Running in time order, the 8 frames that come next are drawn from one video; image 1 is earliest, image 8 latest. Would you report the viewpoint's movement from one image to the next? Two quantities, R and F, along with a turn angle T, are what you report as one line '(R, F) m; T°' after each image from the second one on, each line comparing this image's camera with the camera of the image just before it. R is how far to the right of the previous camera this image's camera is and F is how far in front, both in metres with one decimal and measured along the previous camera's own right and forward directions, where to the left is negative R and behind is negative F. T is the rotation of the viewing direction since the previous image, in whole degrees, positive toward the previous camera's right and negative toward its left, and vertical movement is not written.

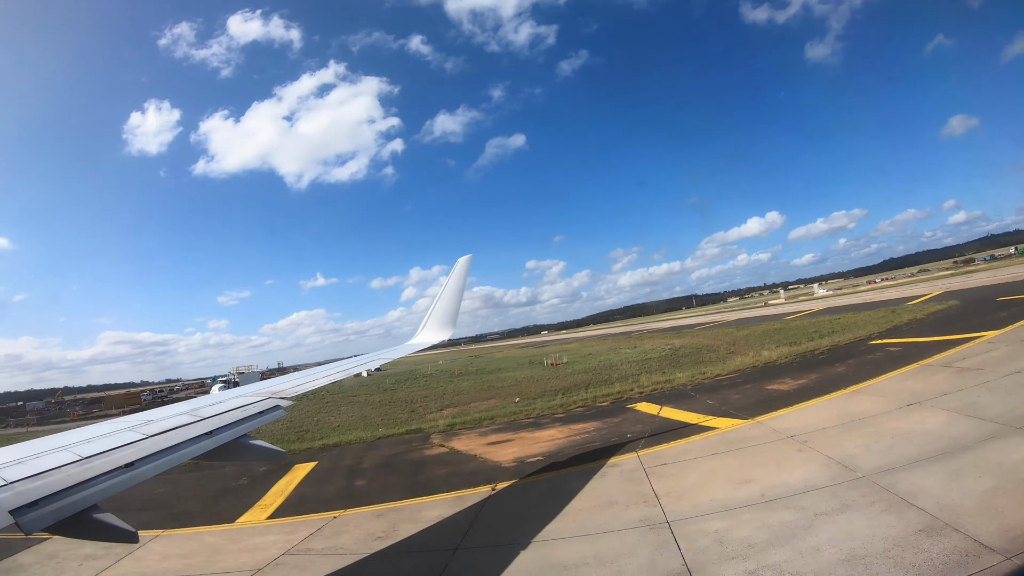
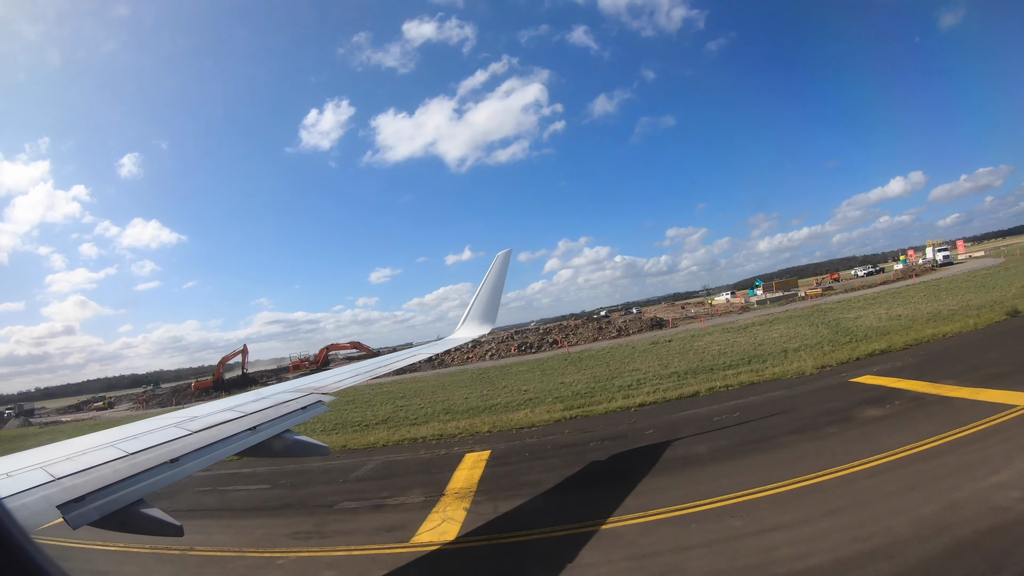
(-35.0, -12.4) m; -3°
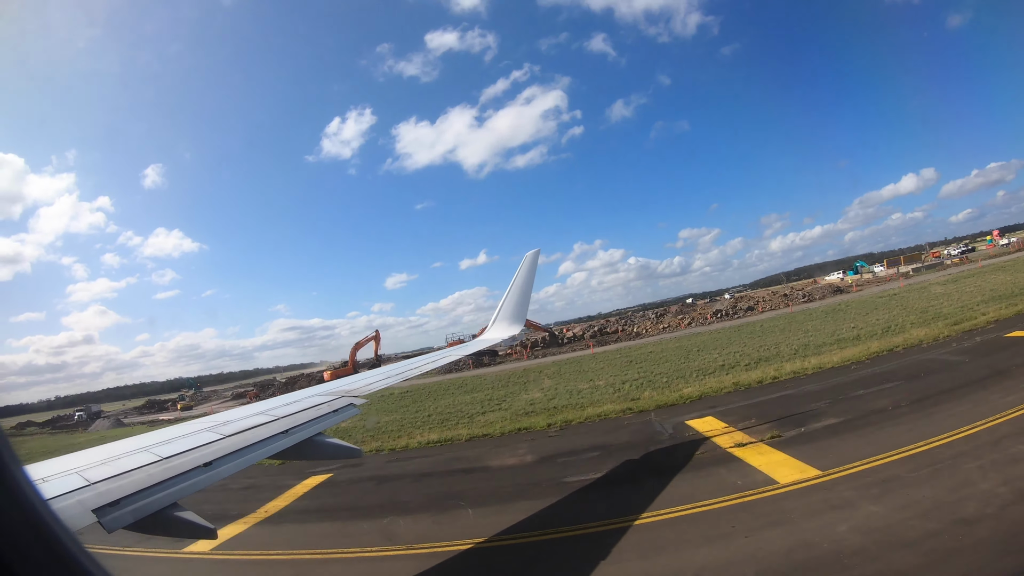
(-10.6, -3.0) m; +1°
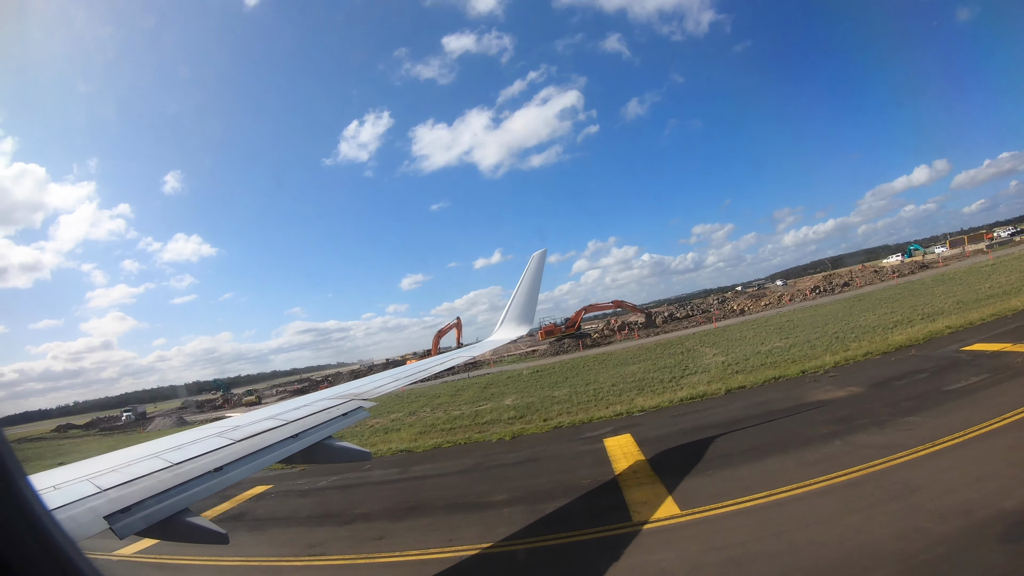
(-6.6, -2.1) m; 0°
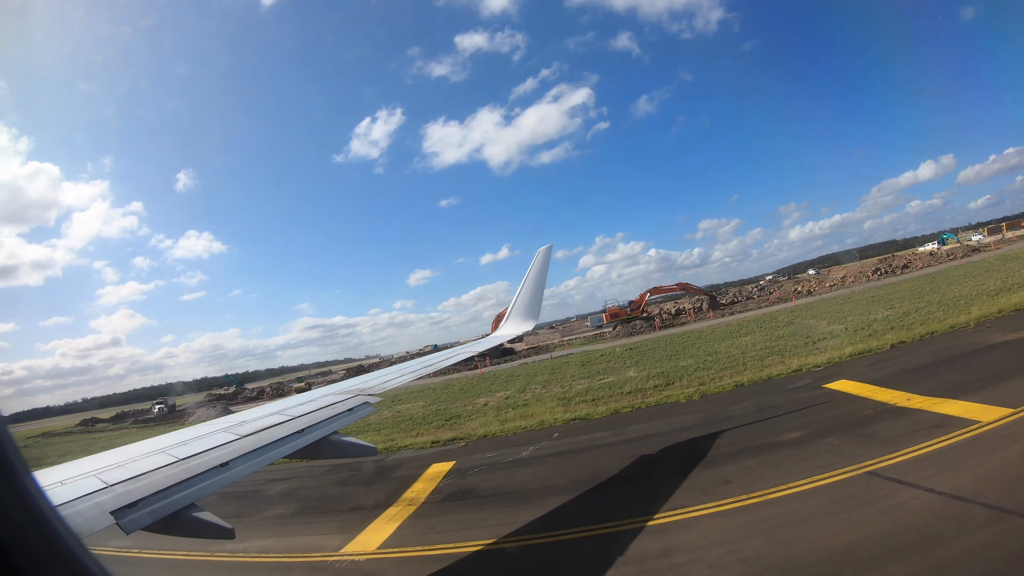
(-5.6, -1.8) m; +1°
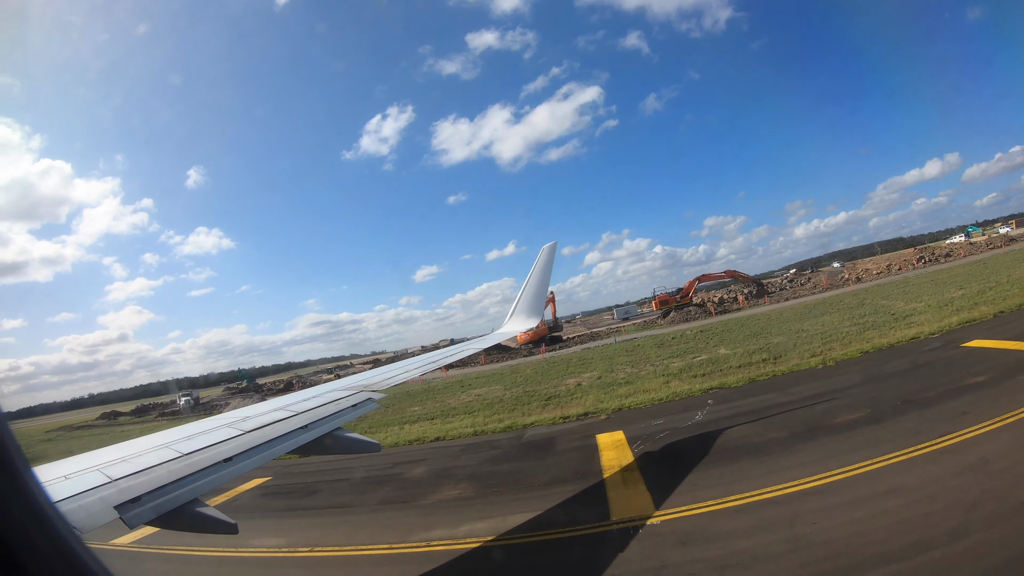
(-4.7, -1.5) m; 0°
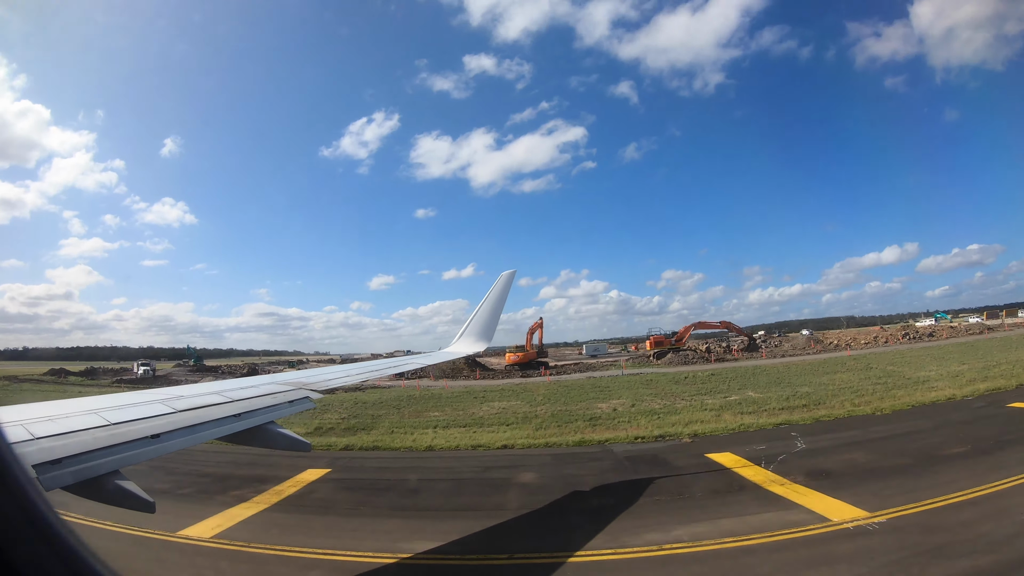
(-3.9, -0.5) m; +4°
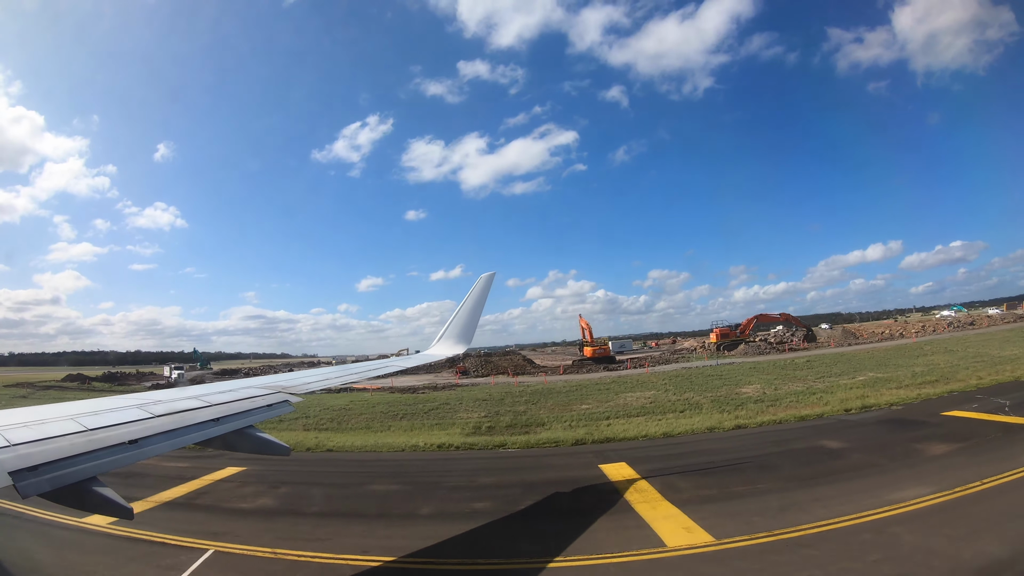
(-9.3, -3.0) m; +2°
